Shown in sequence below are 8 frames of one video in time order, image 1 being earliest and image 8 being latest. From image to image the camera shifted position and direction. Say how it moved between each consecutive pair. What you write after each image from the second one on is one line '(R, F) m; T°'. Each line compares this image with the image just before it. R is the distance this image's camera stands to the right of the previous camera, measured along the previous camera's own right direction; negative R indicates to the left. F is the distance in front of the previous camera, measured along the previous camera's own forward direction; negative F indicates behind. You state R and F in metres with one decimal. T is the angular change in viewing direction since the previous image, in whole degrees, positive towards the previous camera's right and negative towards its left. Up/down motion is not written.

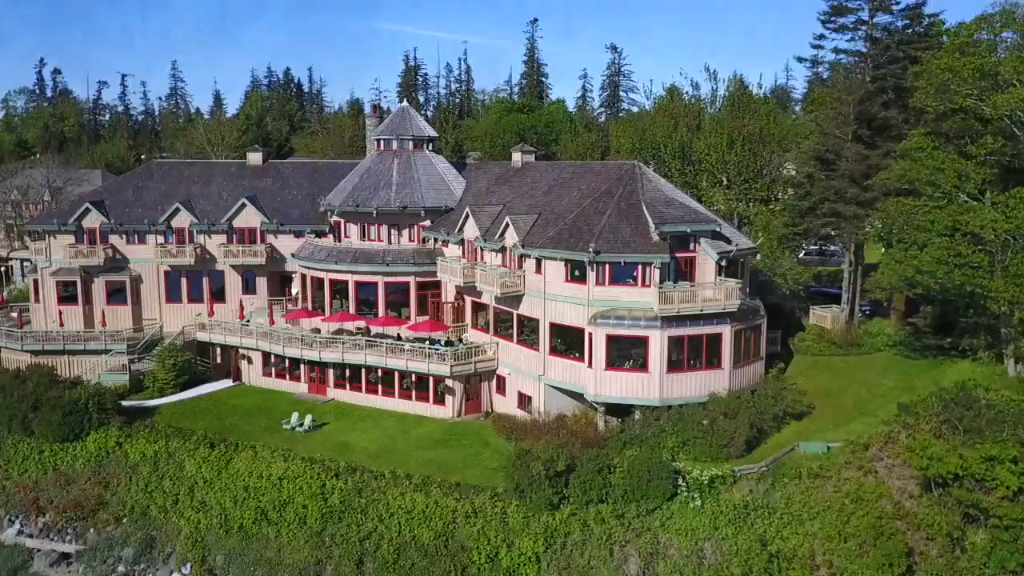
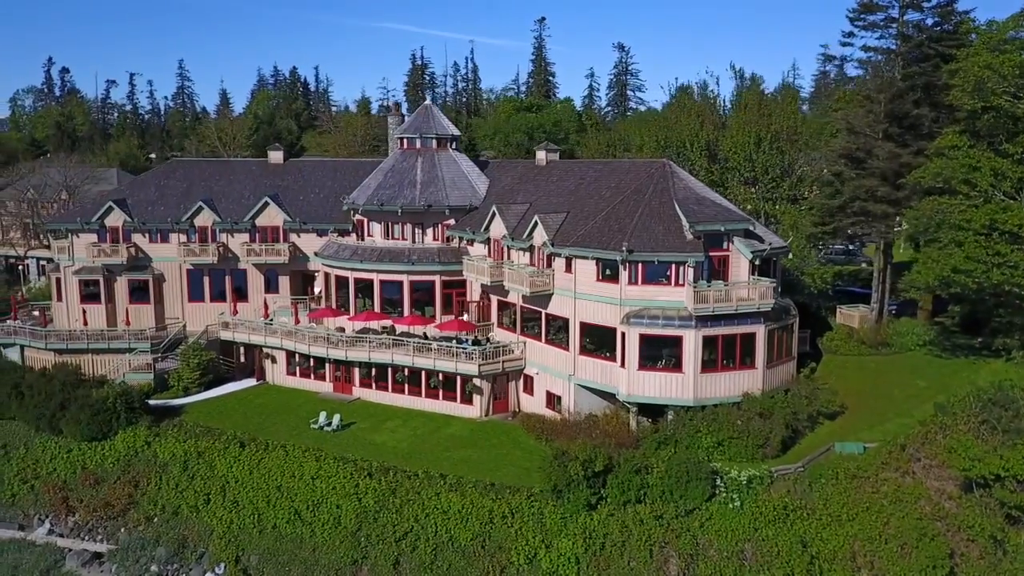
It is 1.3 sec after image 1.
(-1.3, +0.2) m; 0°
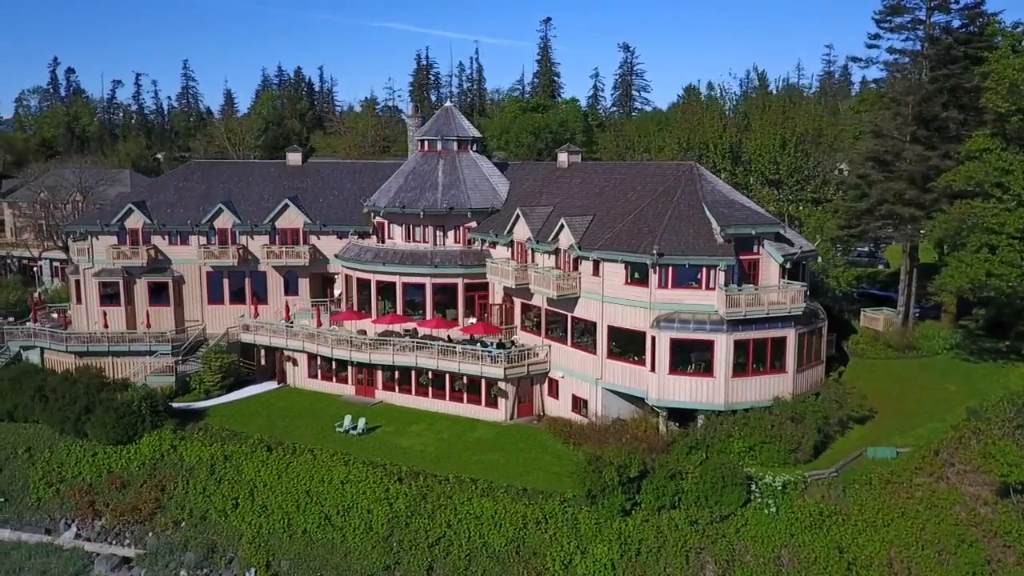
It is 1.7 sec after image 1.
(-1.2, +0.2) m; 0°
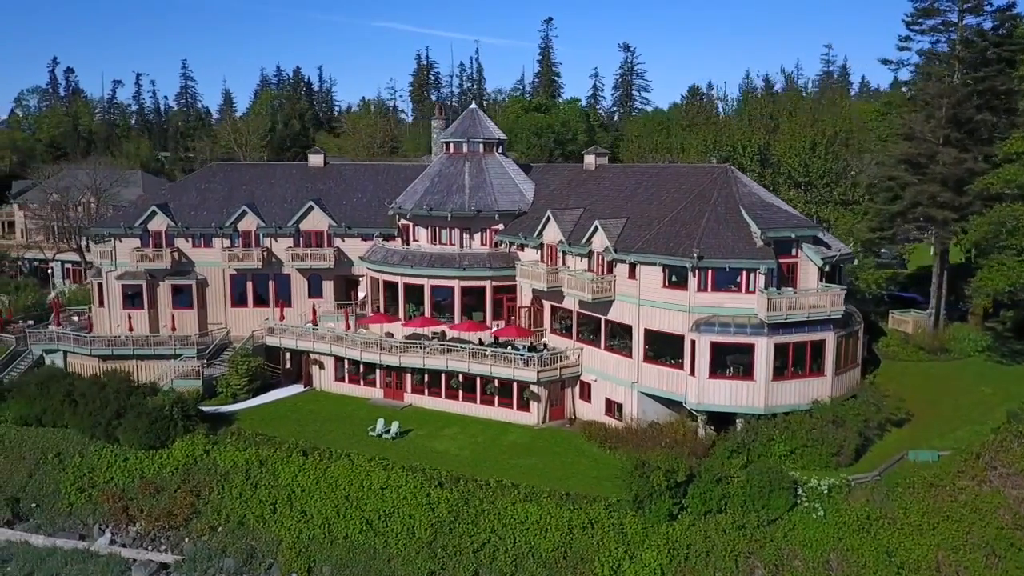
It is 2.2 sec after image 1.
(-1.9, +0.1) m; 0°
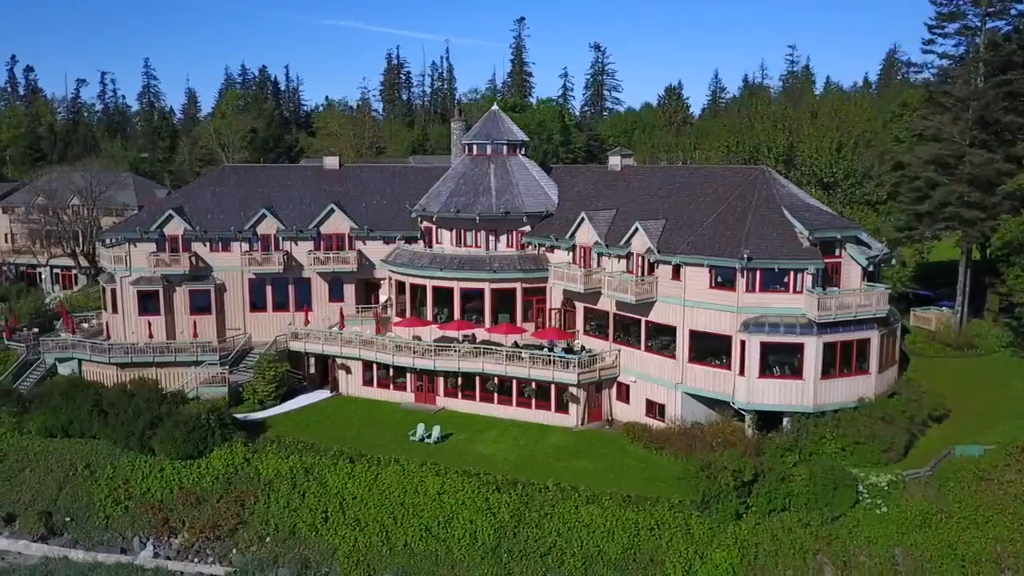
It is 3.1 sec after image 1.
(-3.9, +0.2) m; +3°
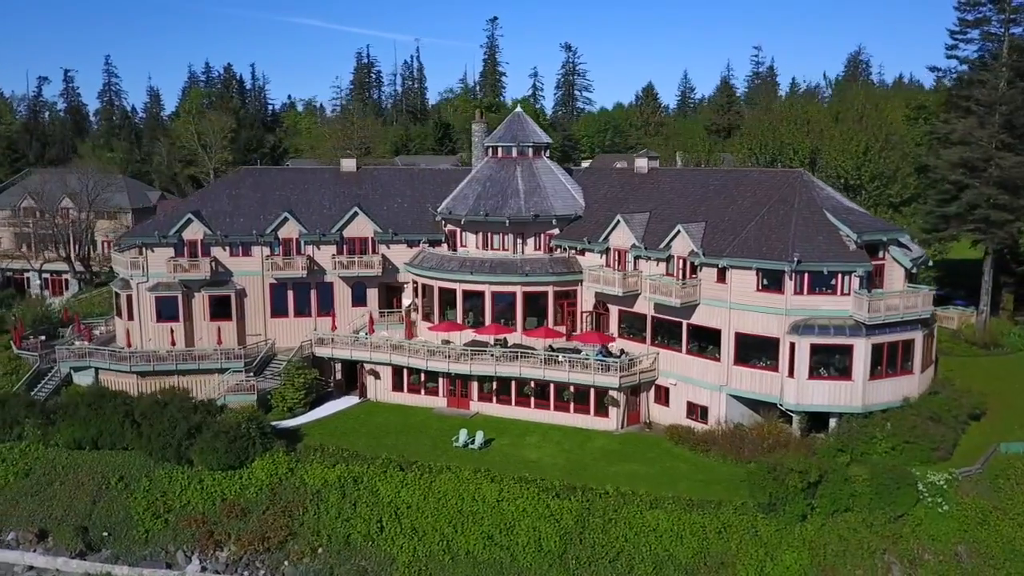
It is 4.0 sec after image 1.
(-4.0, +0.3) m; +3°
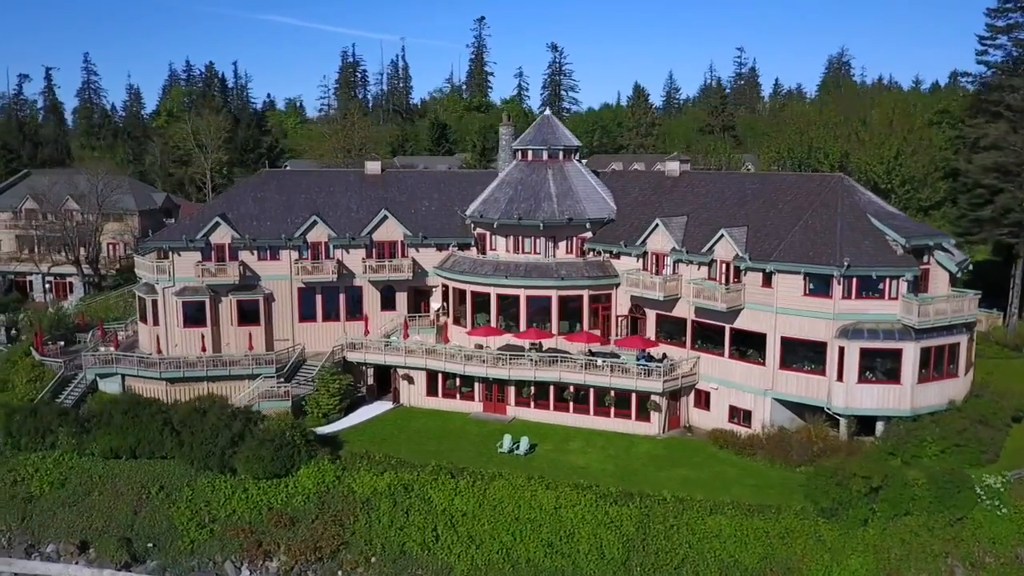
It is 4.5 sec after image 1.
(-3.3, +0.3) m; +2°
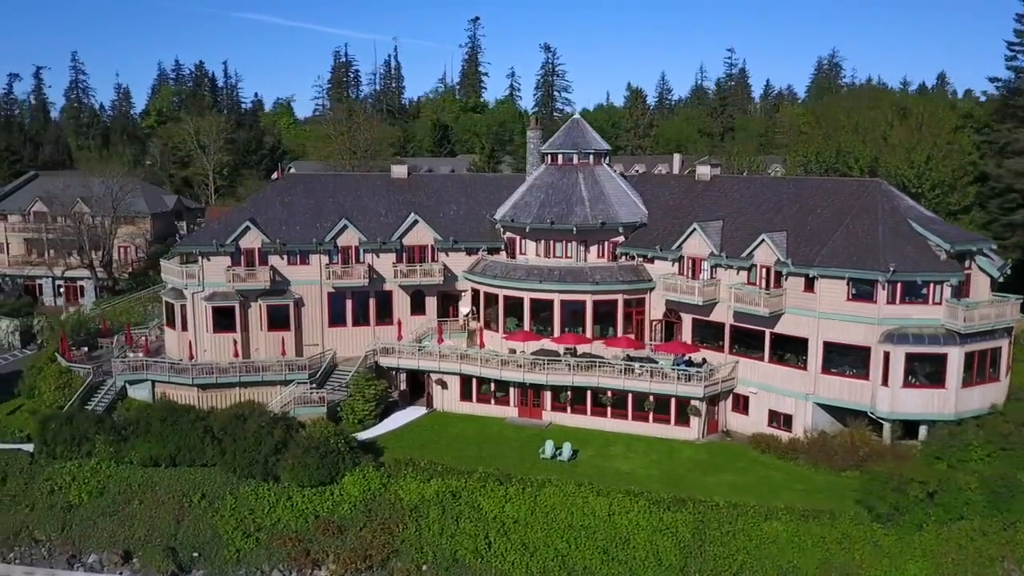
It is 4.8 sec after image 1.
(-2.8, +0.1) m; +1°
